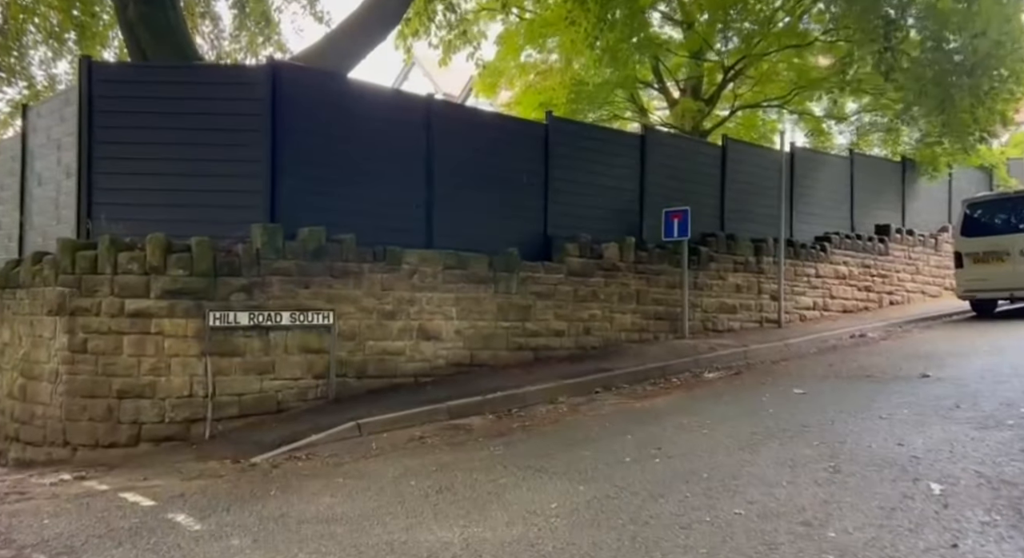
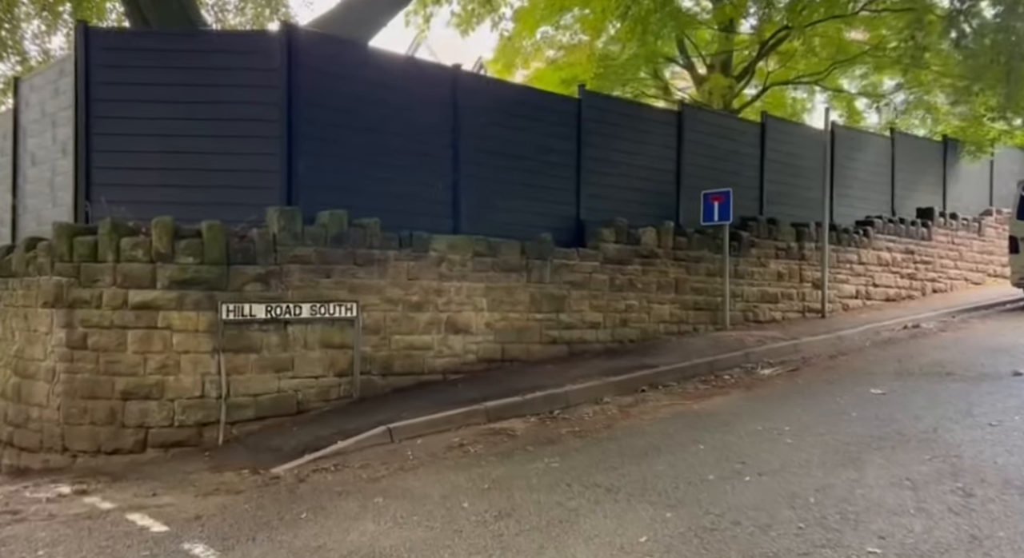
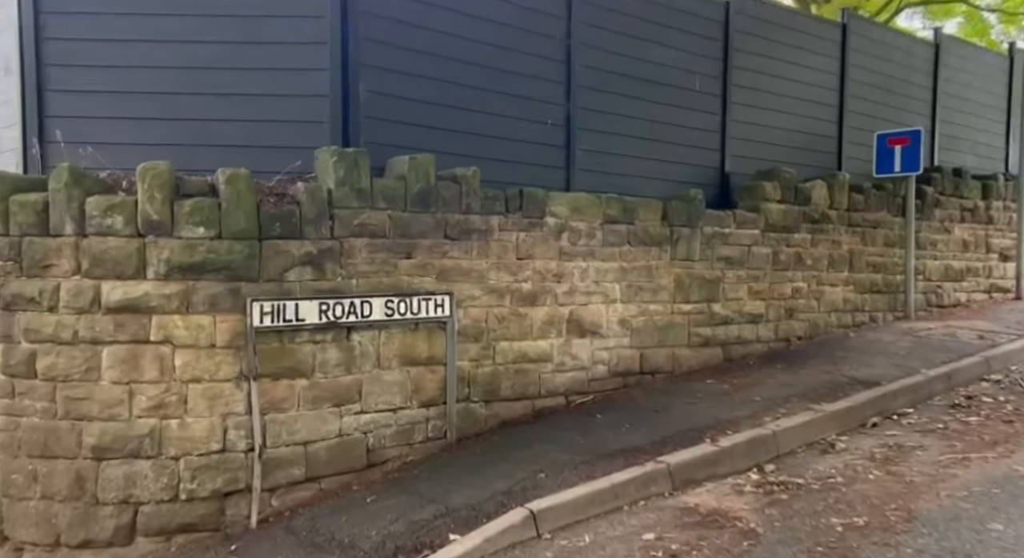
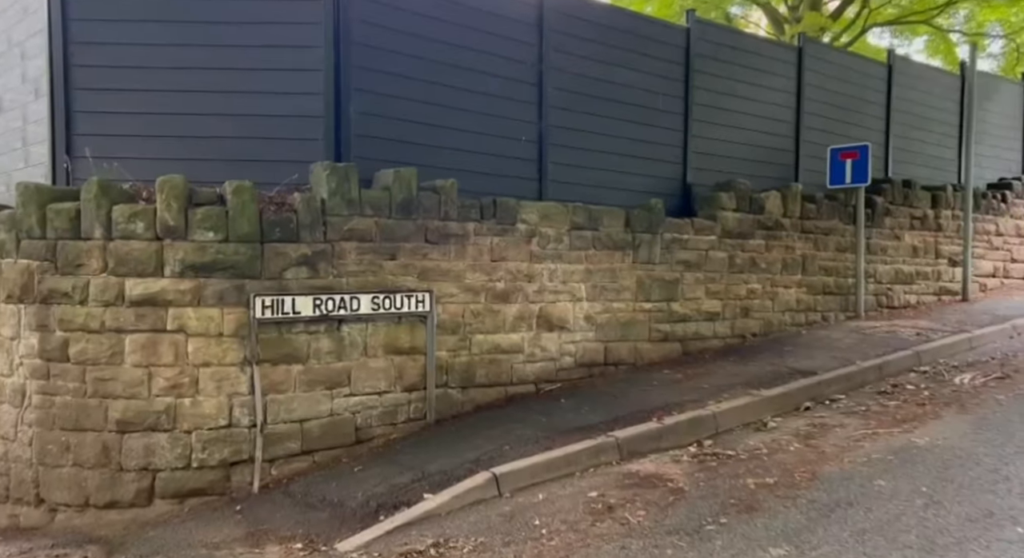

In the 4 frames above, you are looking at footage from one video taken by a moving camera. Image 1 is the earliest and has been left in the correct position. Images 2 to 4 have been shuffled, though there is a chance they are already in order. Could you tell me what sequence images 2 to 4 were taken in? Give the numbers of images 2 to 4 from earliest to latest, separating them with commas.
2, 4, 3
